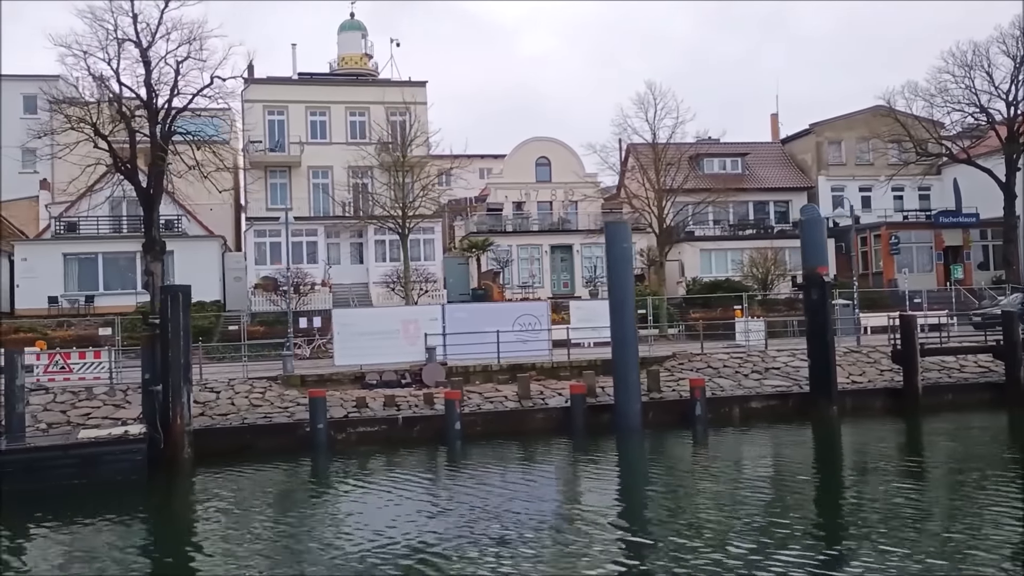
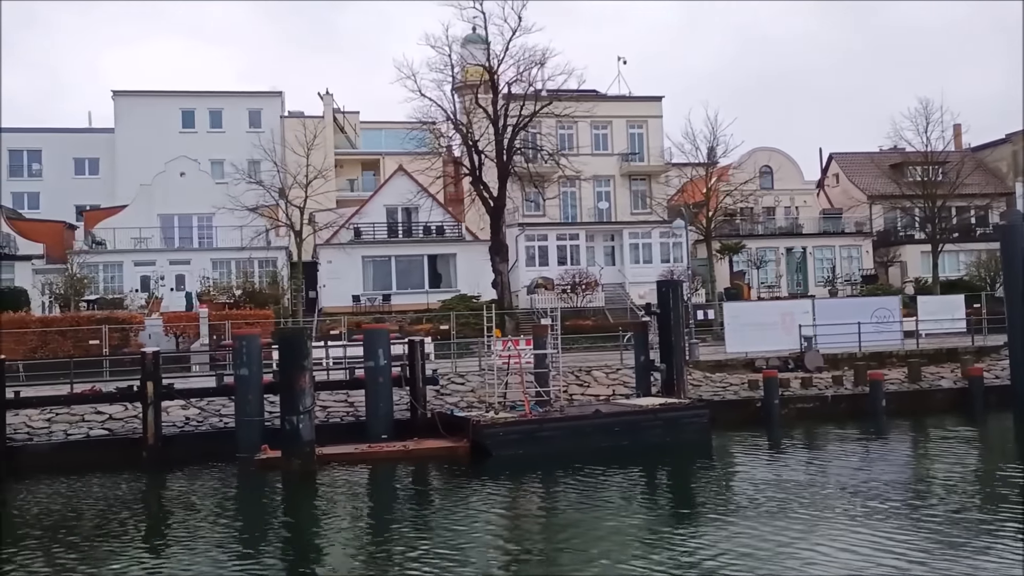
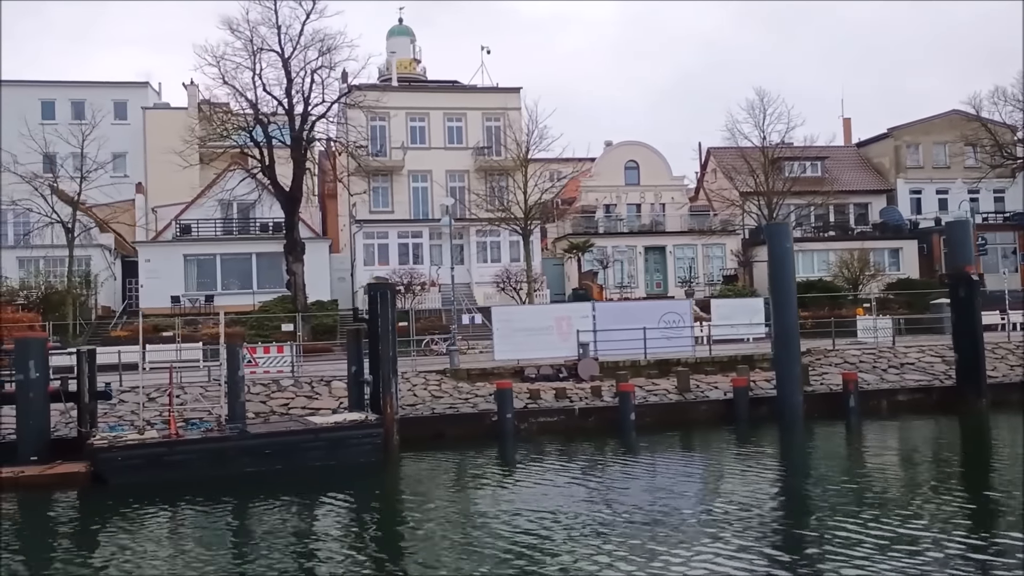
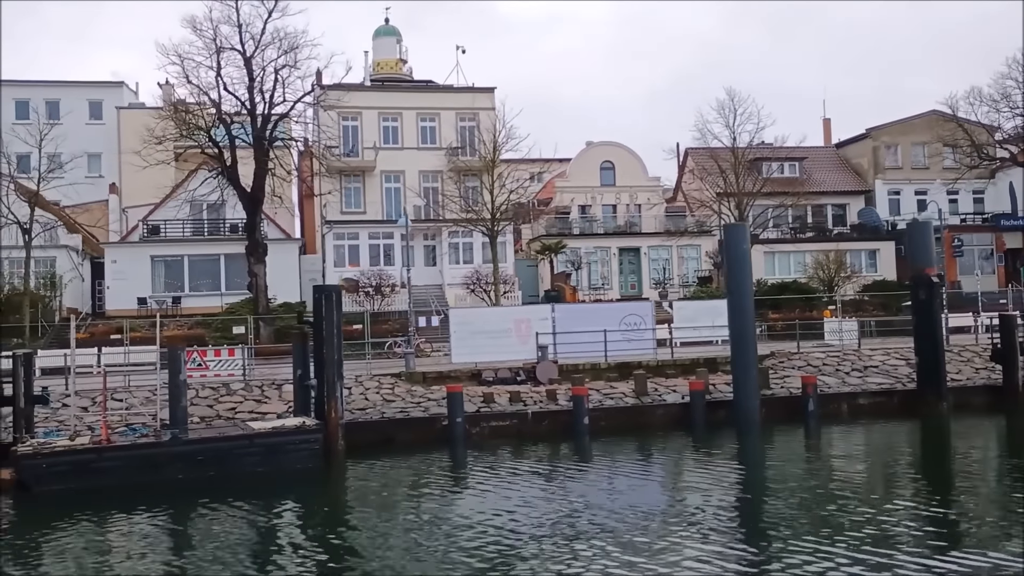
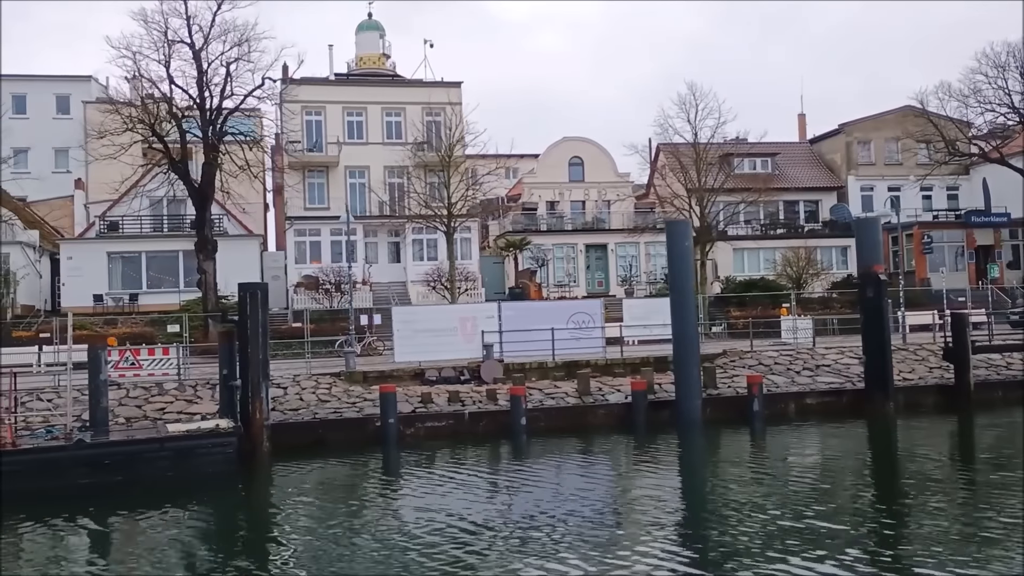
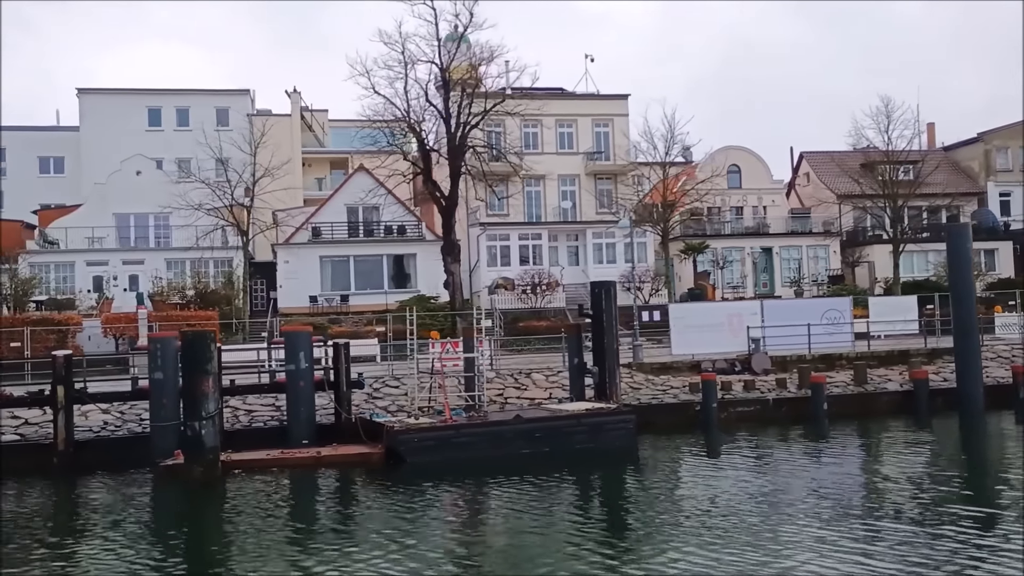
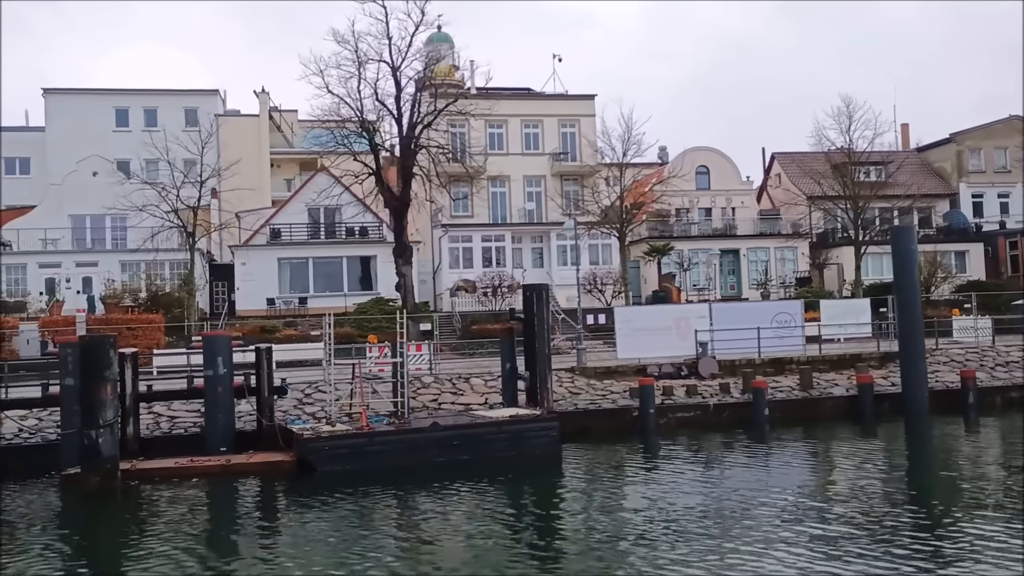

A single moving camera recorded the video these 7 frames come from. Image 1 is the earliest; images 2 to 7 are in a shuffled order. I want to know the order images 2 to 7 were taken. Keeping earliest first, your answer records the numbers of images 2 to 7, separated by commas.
5, 4, 3, 7, 6, 2
